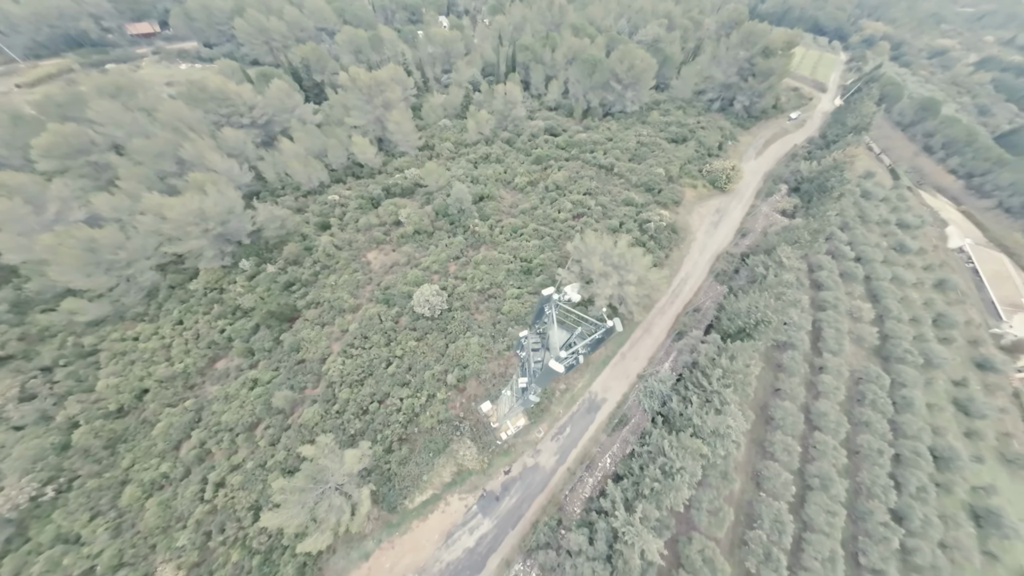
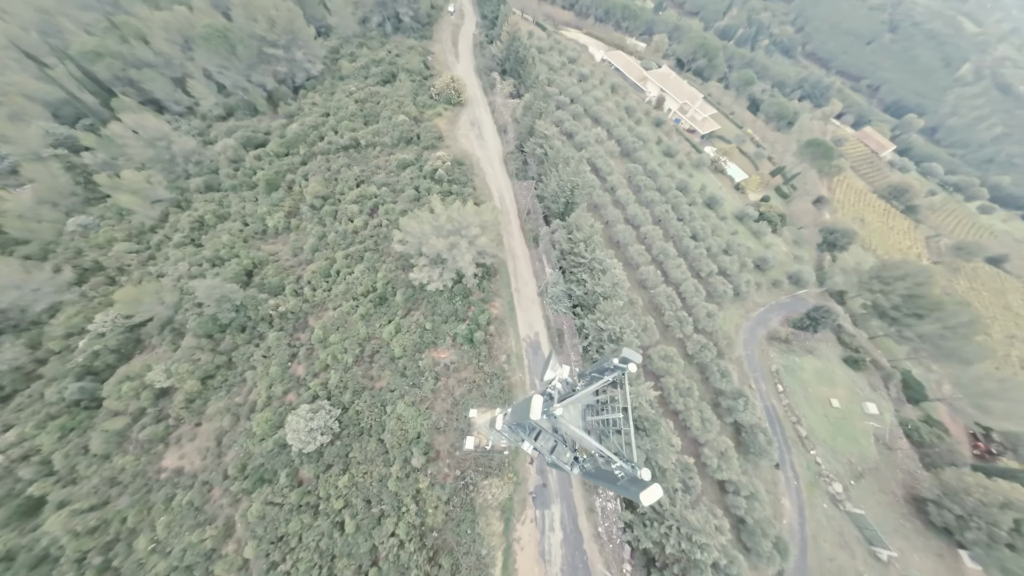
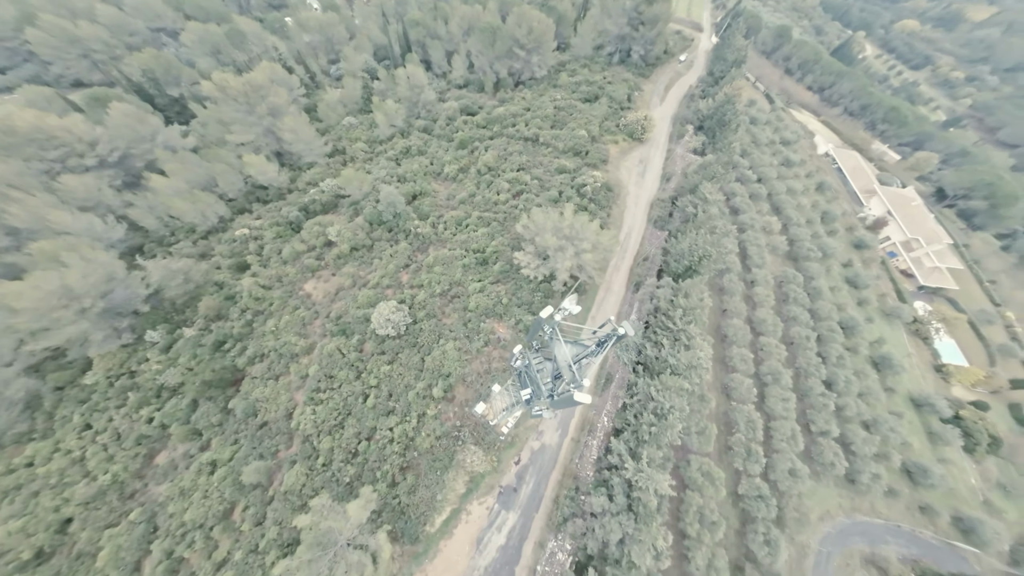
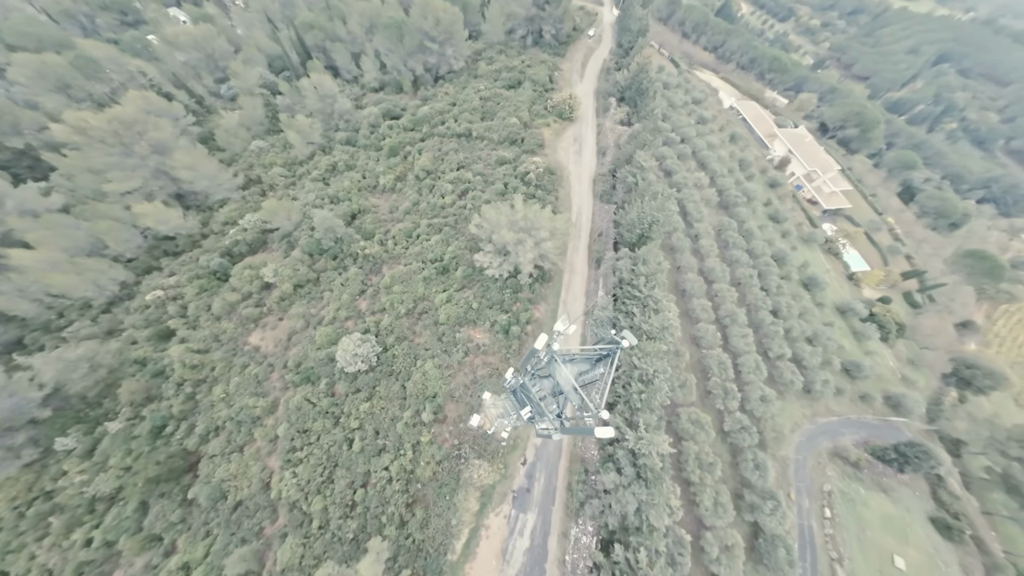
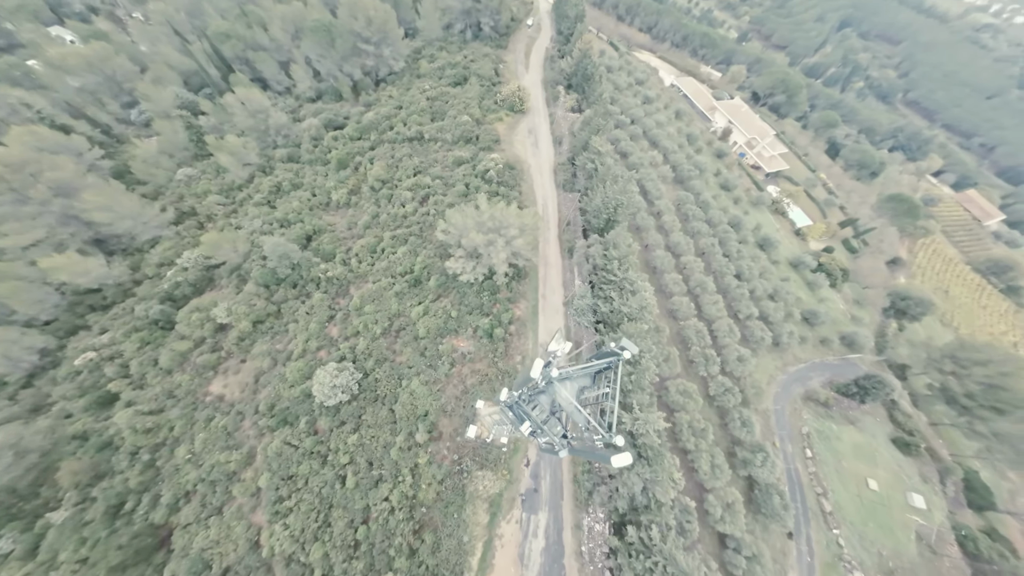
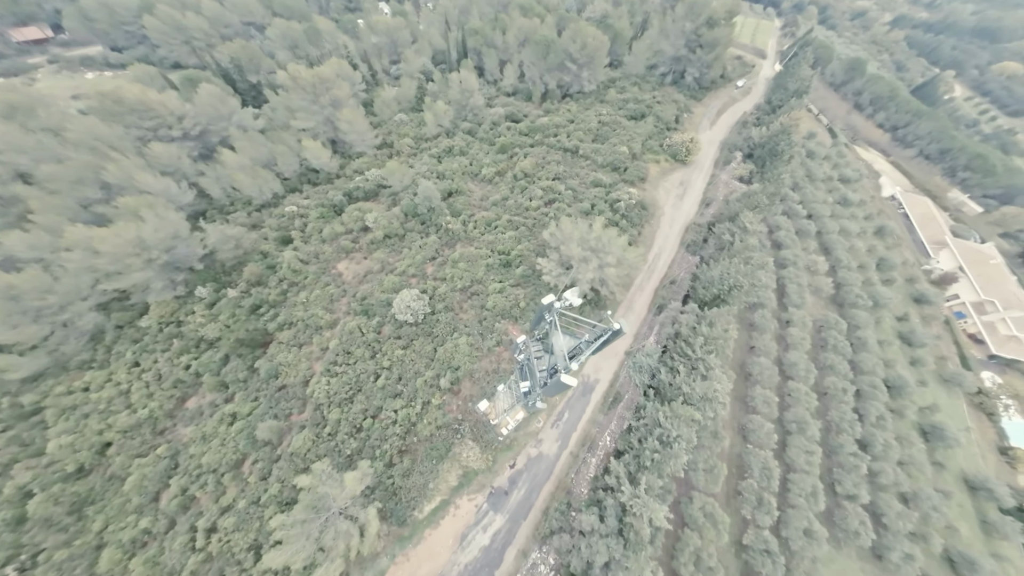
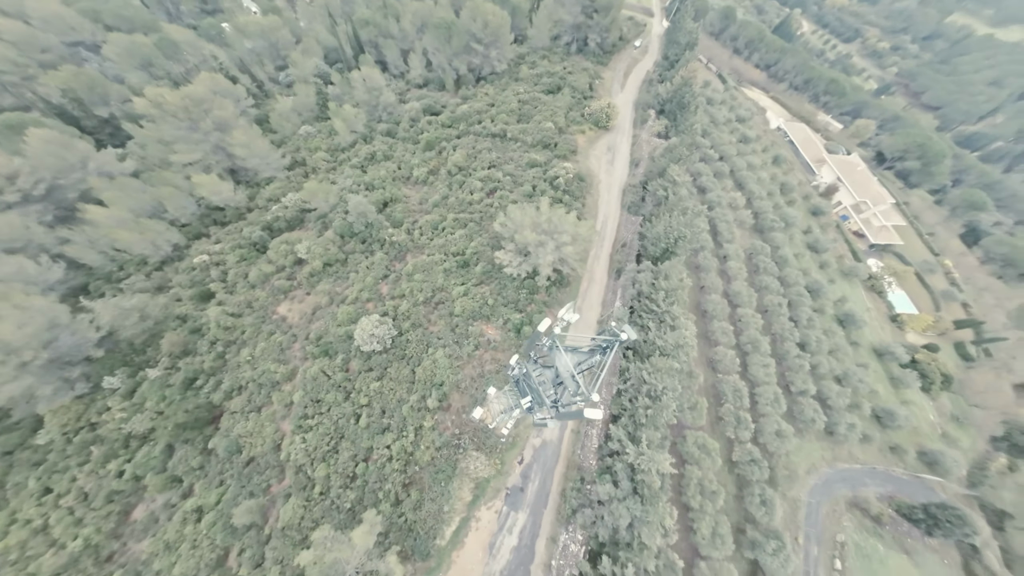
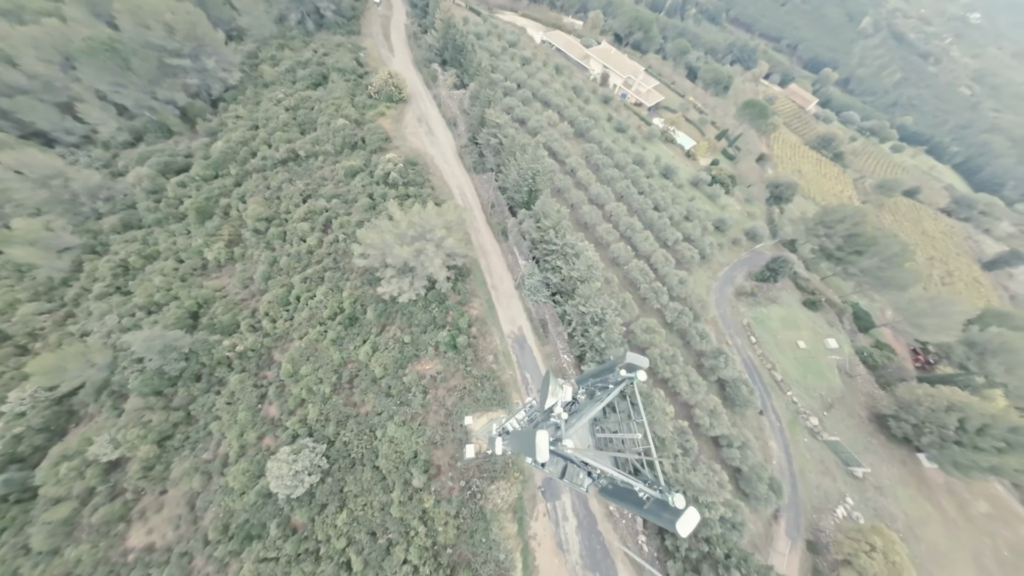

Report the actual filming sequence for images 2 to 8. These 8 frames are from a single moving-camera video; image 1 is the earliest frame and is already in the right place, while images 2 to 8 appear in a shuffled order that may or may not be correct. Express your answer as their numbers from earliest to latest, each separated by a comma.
6, 3, 7, 4, 5, 2, 8
